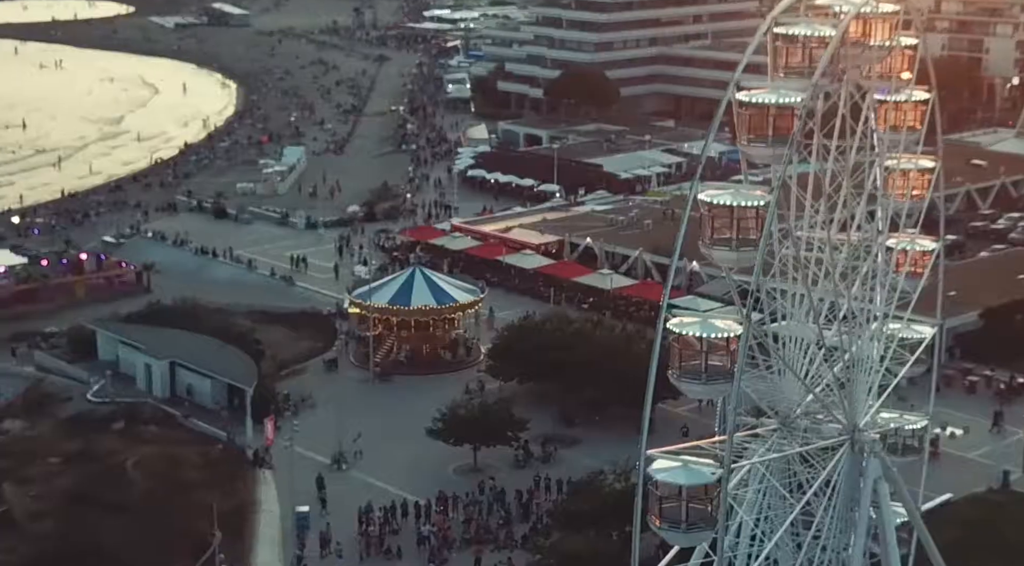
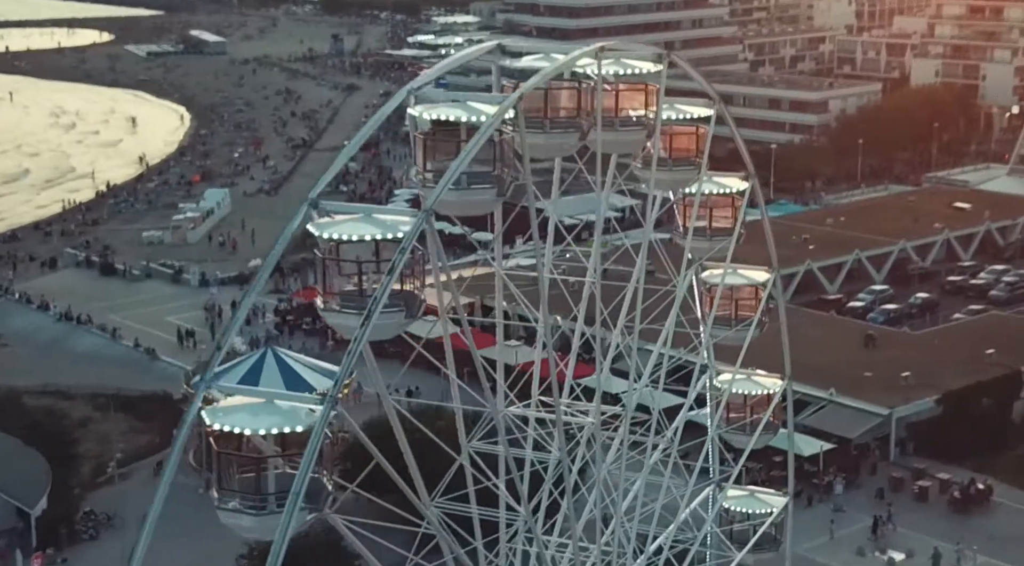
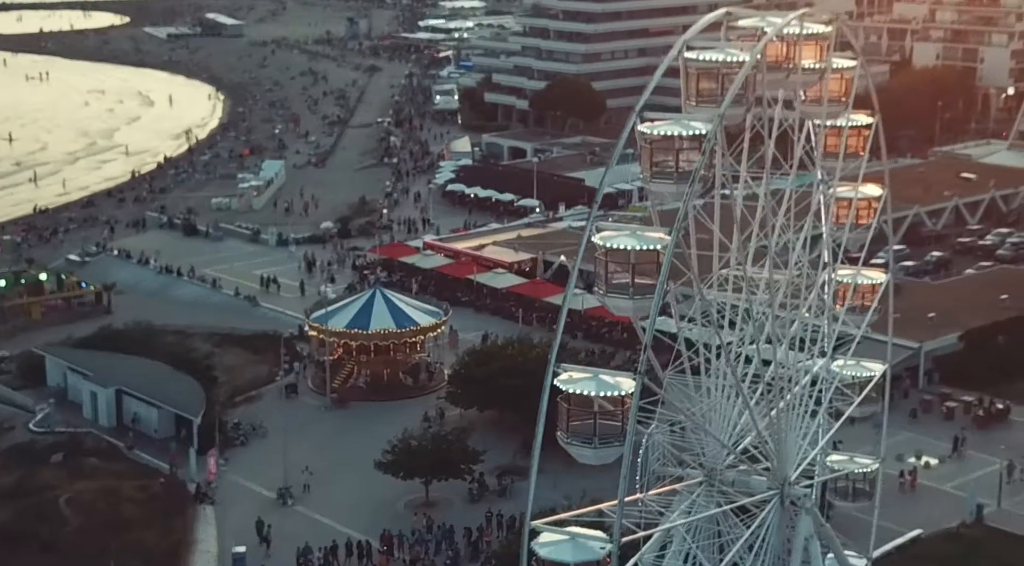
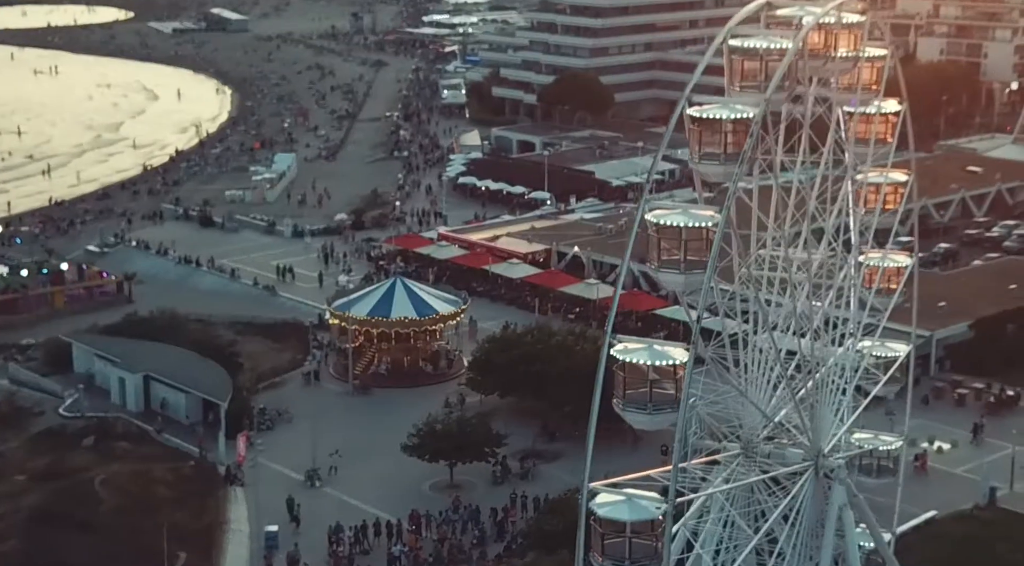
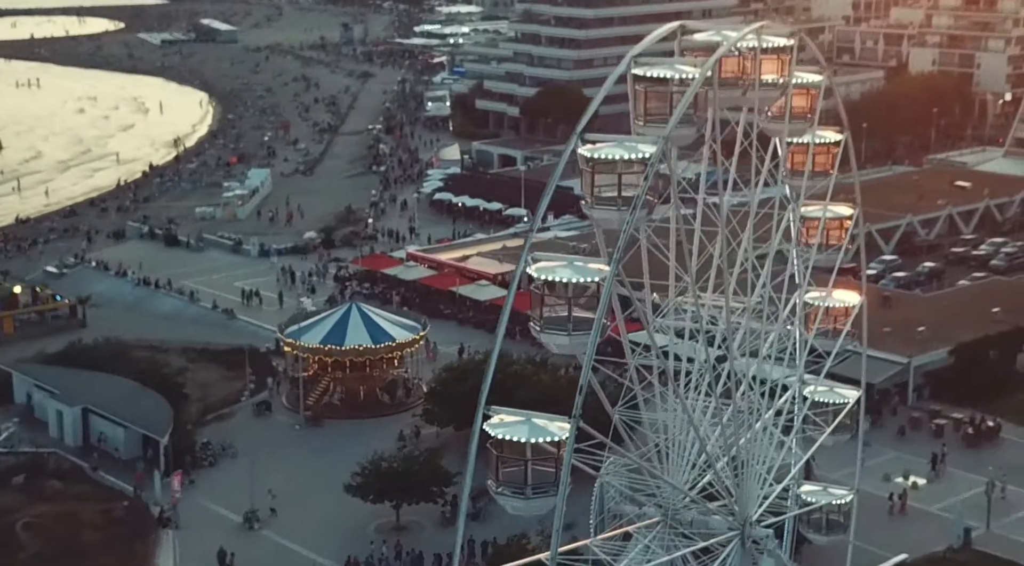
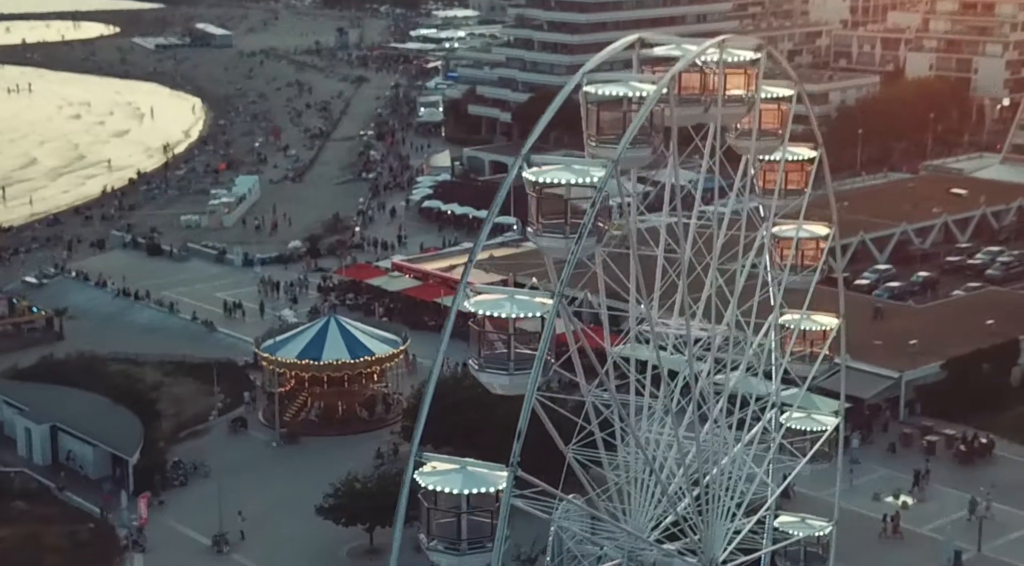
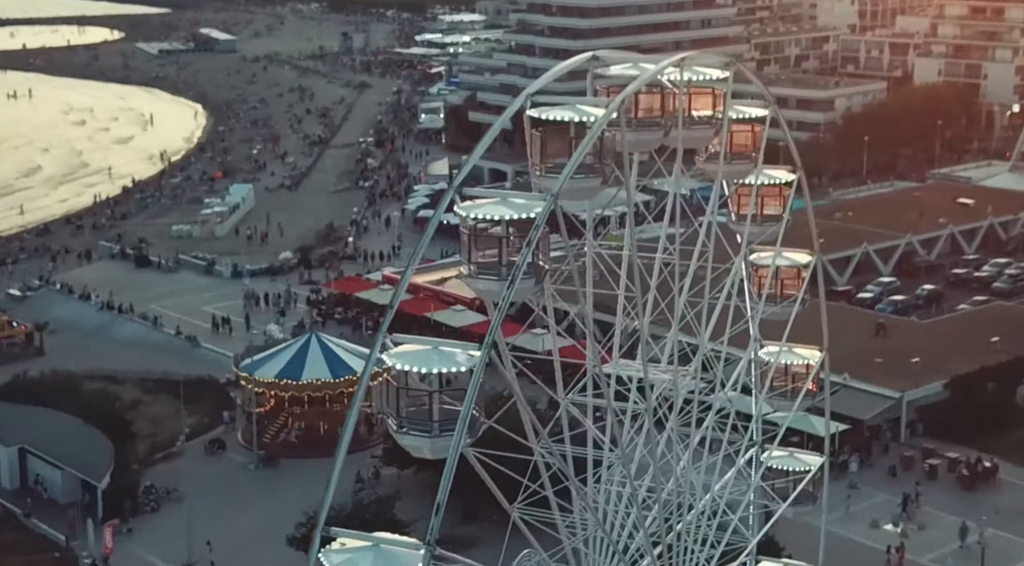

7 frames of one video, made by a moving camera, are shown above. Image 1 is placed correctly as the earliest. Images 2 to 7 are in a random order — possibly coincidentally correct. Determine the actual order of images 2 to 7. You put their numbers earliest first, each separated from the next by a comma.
4, 3, 5, 6, 7, 2
